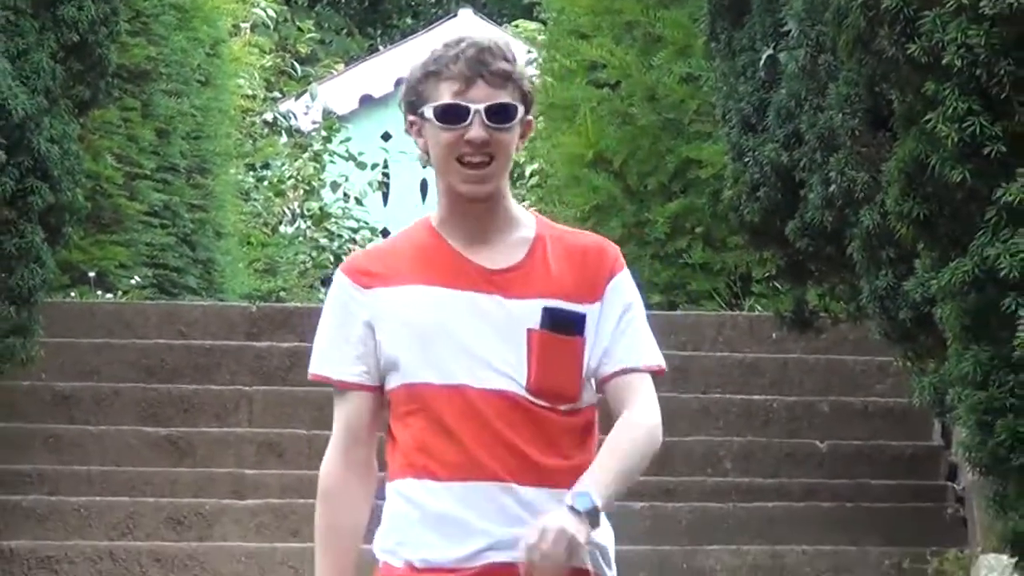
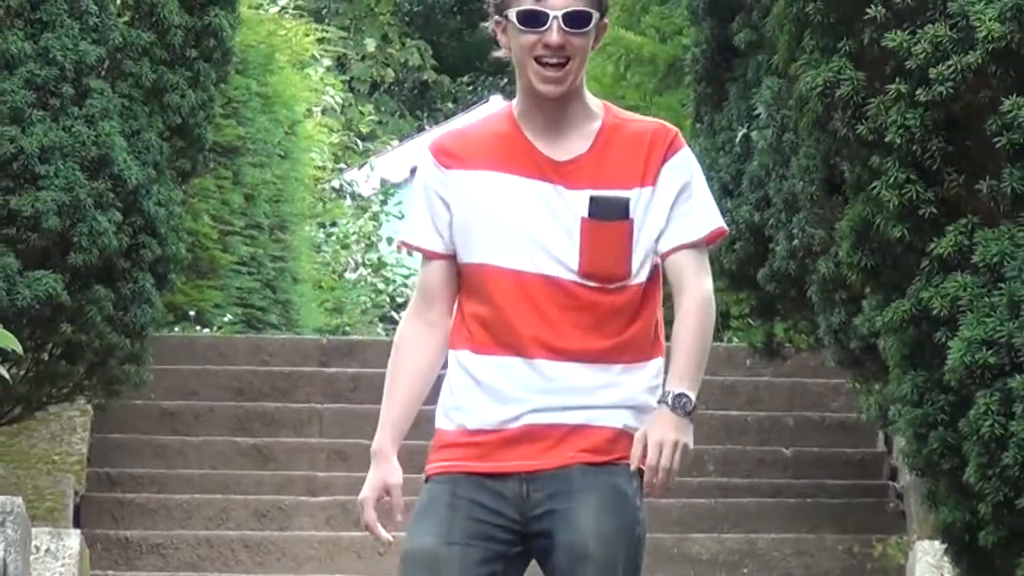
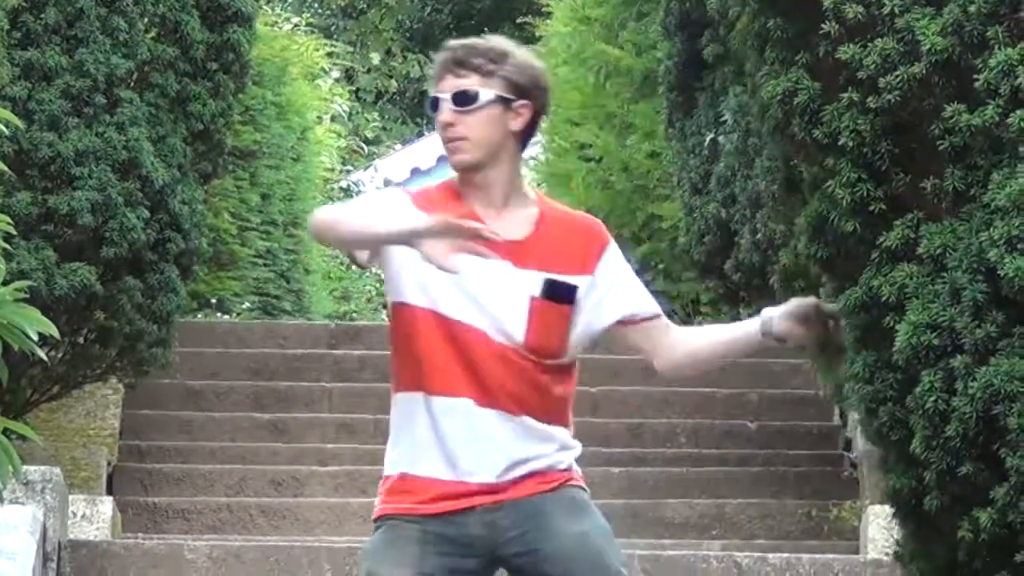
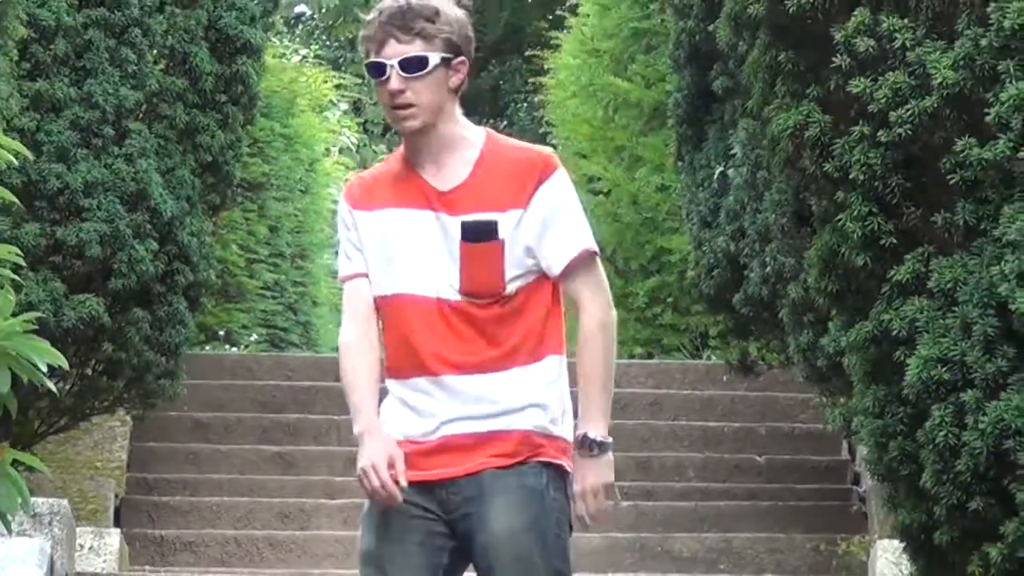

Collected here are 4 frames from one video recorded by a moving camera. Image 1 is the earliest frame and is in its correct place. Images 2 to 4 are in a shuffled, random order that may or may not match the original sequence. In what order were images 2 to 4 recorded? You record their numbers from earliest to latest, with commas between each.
2, 4, 3
